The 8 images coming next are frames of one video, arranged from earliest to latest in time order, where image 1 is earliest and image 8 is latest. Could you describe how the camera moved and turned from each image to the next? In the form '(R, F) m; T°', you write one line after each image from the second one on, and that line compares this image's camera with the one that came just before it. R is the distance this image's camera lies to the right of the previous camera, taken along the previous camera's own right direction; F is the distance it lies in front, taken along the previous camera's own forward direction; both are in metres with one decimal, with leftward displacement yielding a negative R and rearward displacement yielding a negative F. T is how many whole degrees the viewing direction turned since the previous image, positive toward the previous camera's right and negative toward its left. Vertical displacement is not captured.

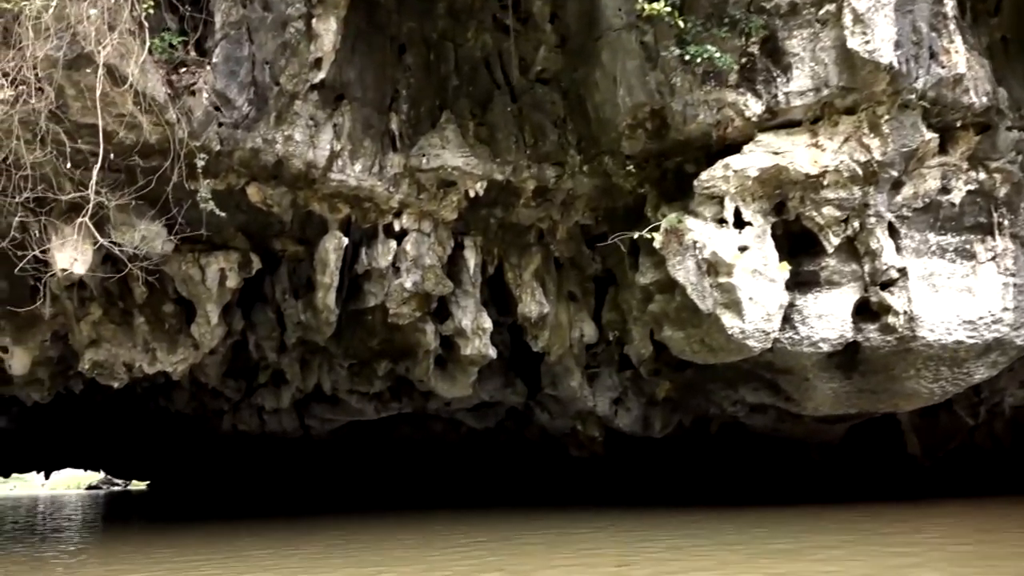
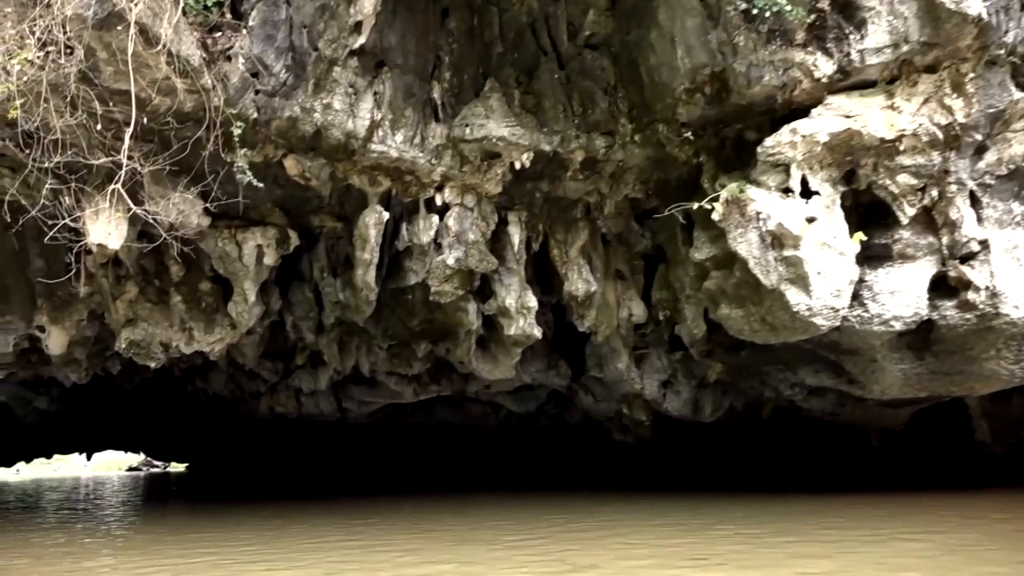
(-0.1, +0.3) m; -2°
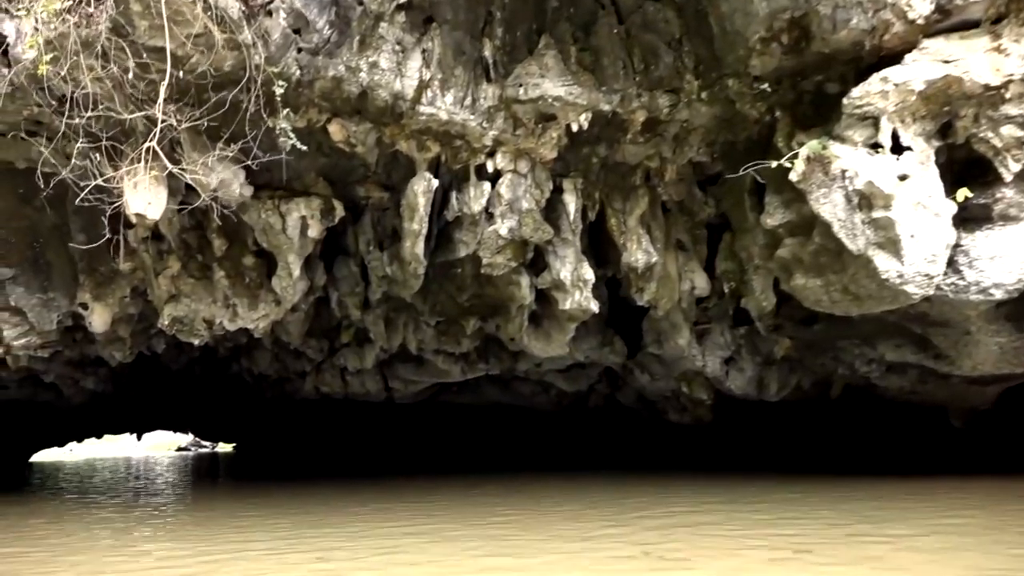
(-0.1, +0.3) m; -3°
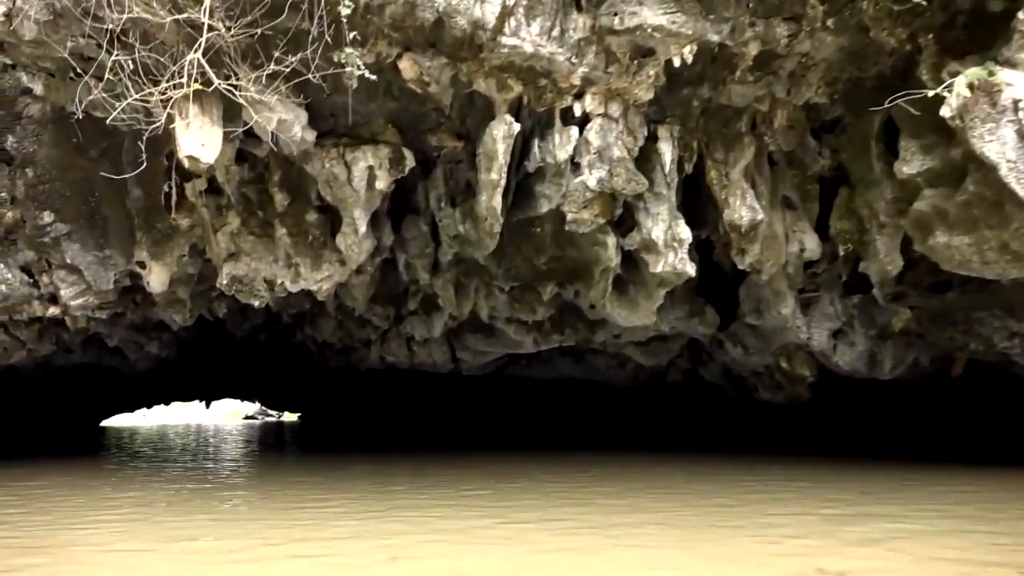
(-0.2, +0.6) m; -4°
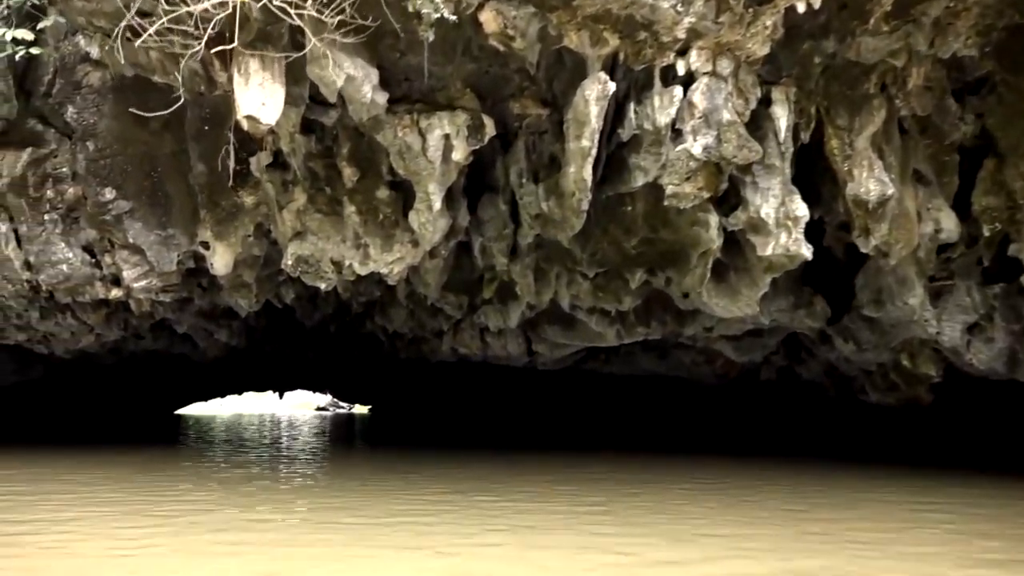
(-0.1, +0.6) m; -5°
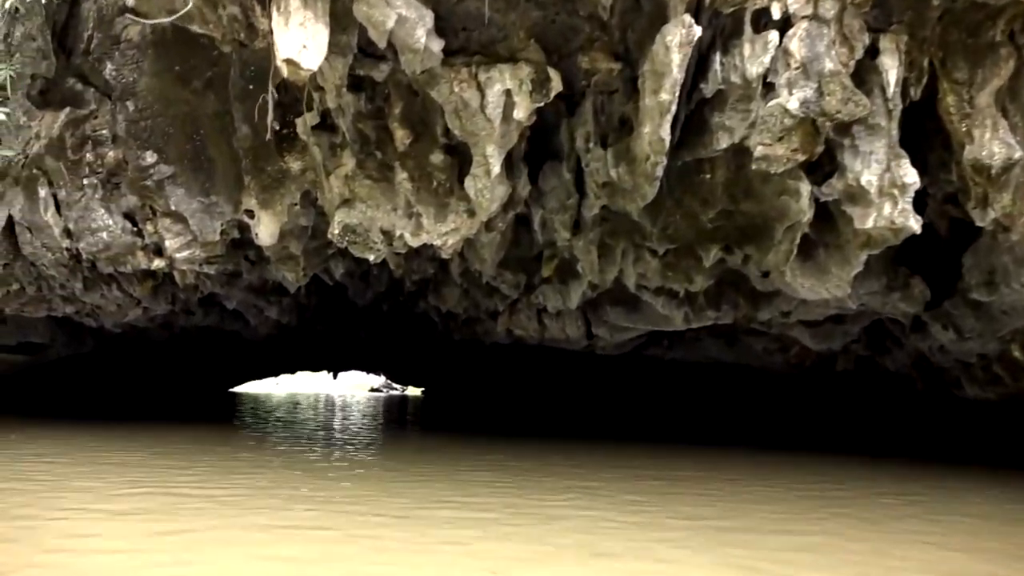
(-0.1, +0.5) m; -4°
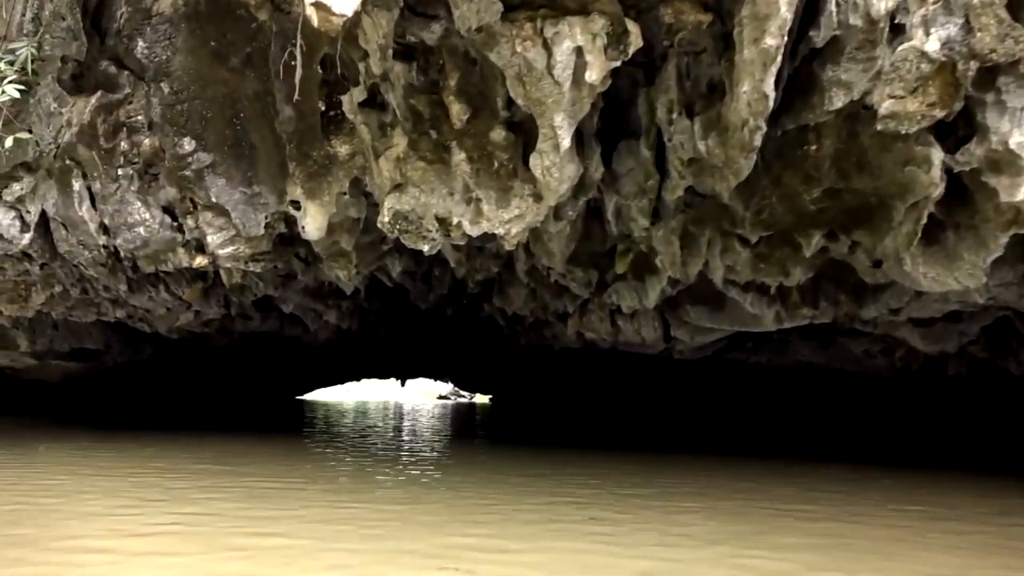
(0.0, +0.6) m; -5°
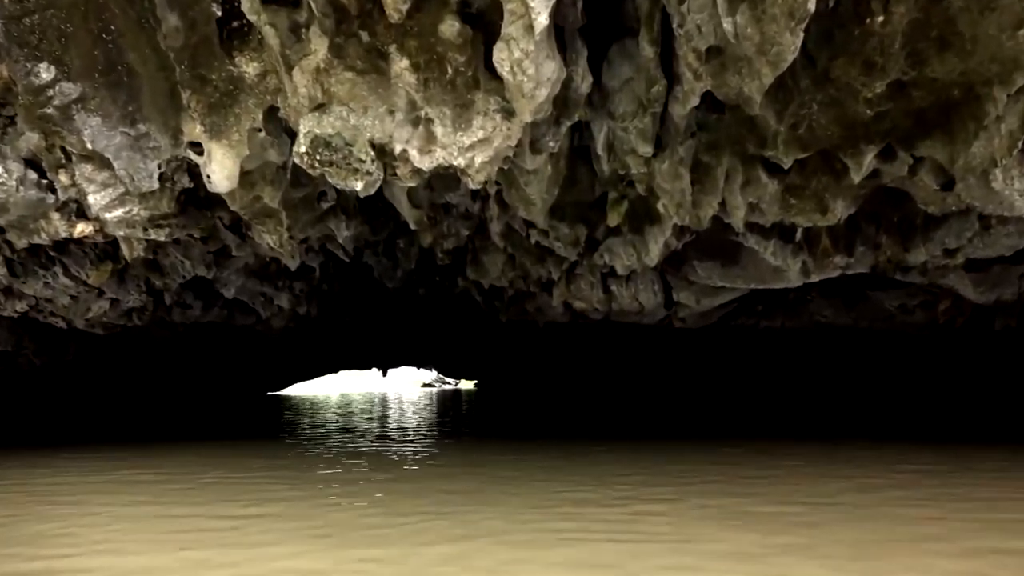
(0.0, +1.2) m; +1°
